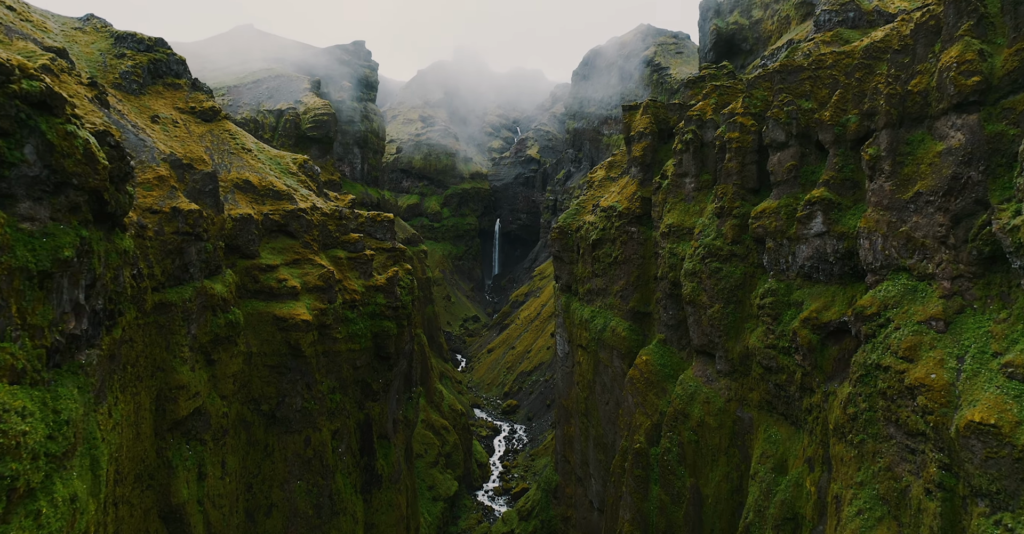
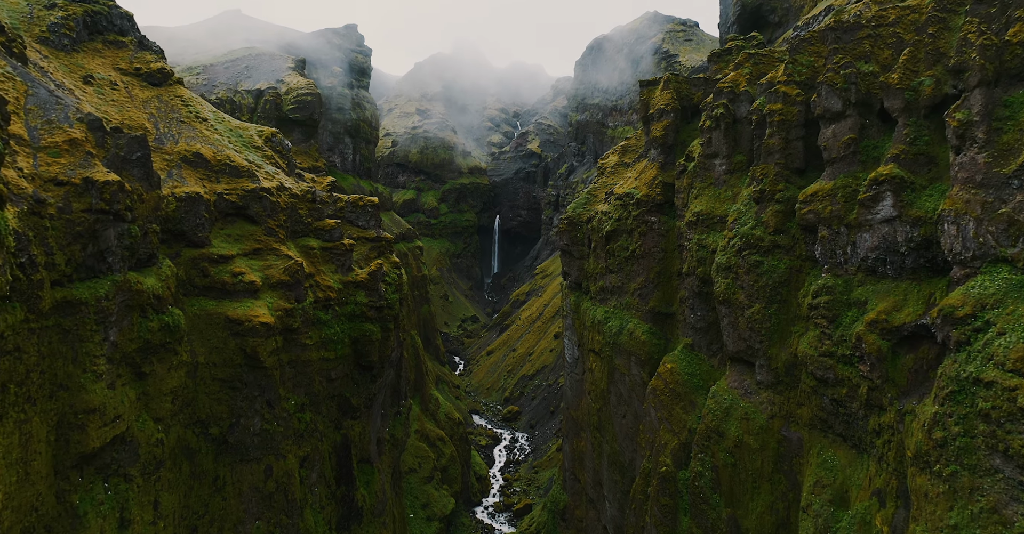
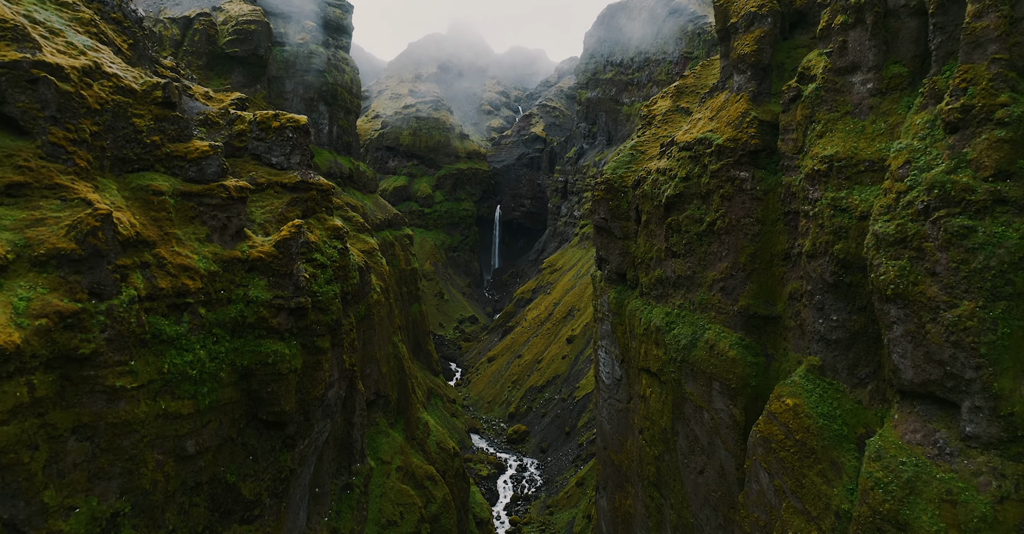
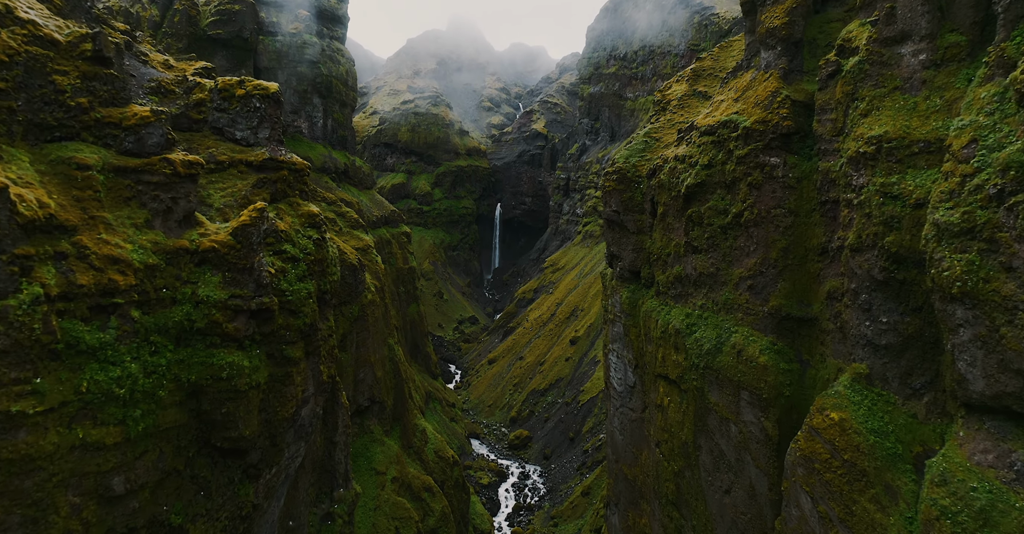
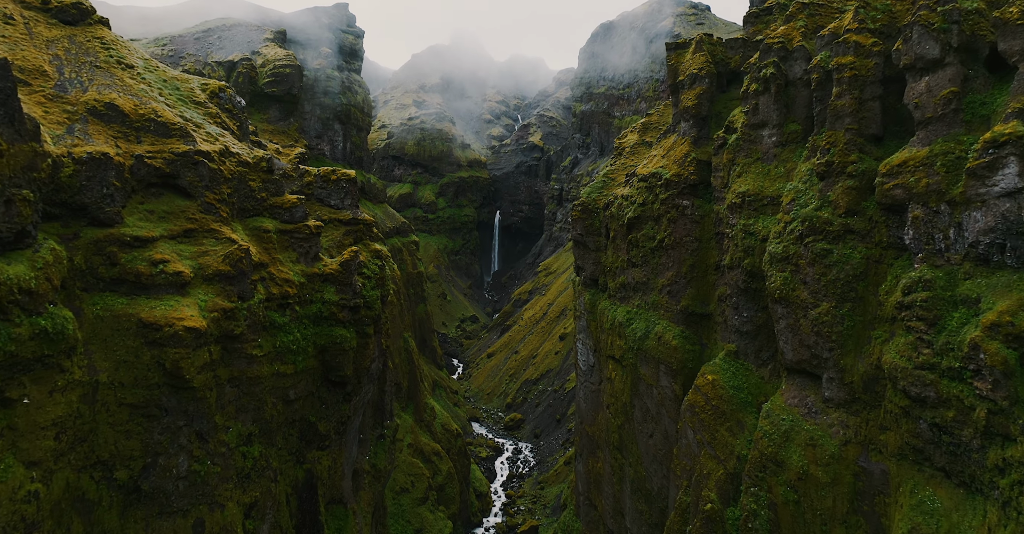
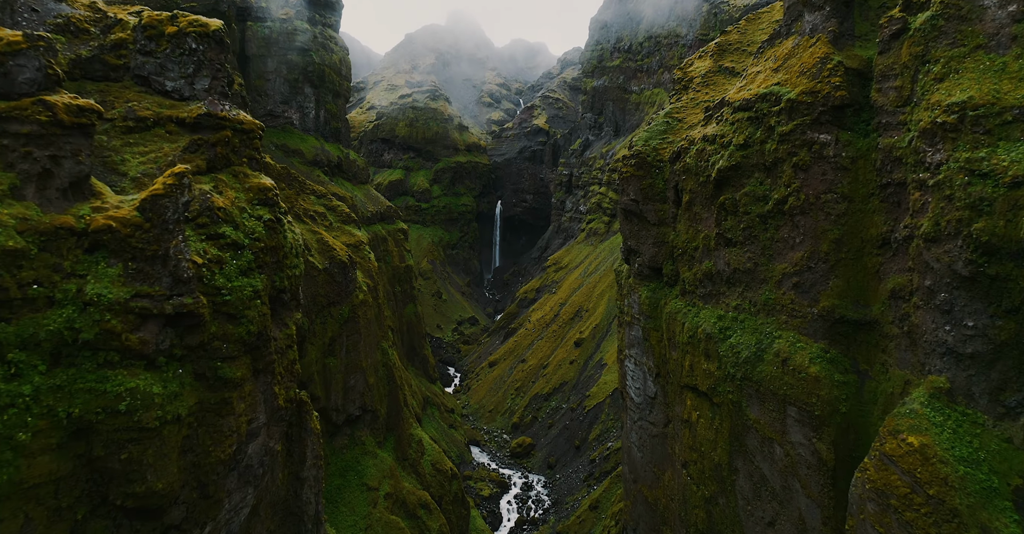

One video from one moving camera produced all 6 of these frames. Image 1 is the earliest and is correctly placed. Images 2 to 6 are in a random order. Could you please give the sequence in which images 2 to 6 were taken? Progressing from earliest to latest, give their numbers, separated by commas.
2, 5, 3, 4, 6
